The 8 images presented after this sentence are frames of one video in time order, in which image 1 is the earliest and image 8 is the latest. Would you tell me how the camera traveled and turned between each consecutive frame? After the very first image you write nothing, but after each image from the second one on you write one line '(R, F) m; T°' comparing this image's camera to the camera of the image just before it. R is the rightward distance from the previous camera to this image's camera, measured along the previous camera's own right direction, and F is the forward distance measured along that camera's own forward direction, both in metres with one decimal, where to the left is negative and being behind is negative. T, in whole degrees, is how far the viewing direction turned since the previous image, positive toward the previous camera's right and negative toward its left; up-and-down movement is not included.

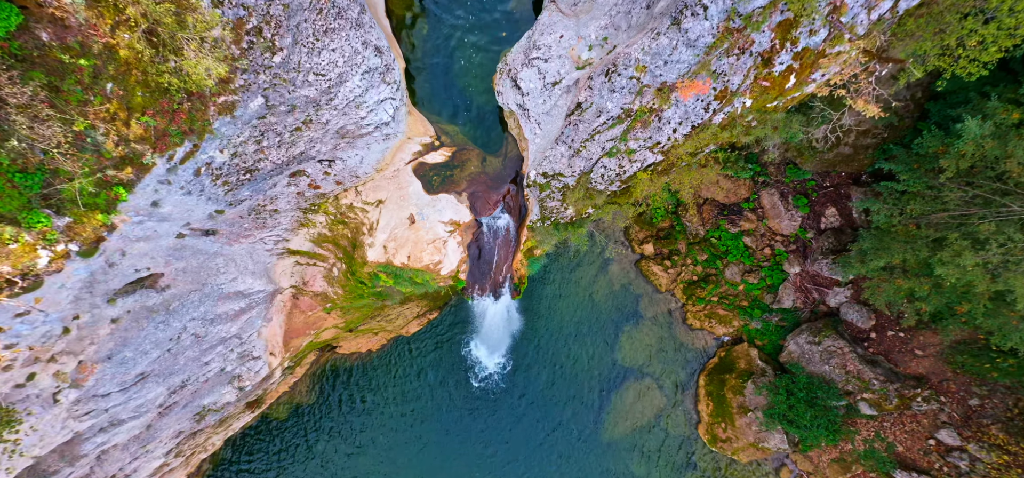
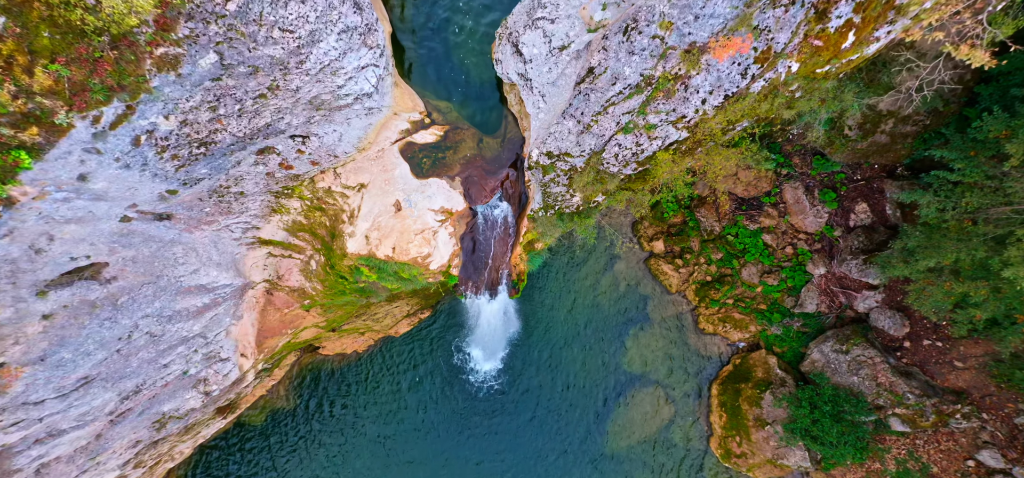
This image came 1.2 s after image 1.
(0.0, +0.9) m; 0°
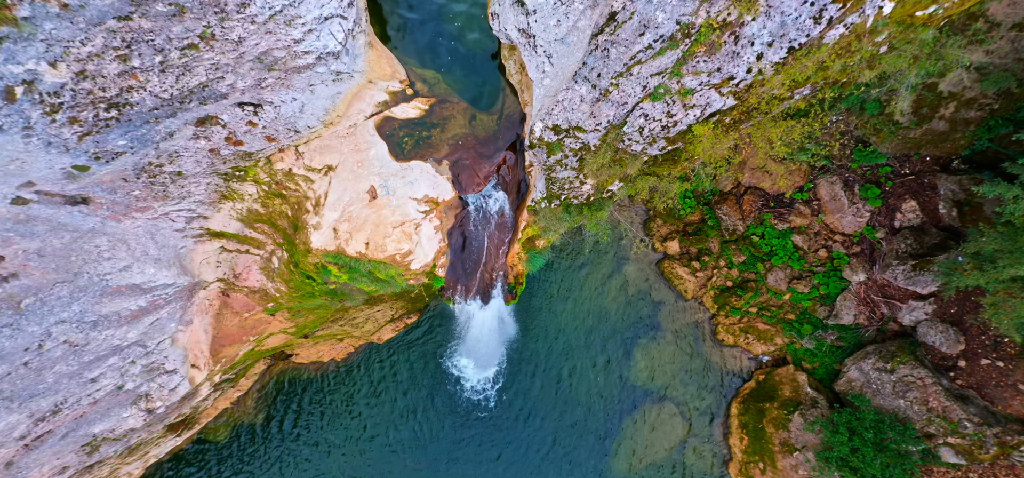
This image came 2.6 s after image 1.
(0.0, +1.2) m; 0°
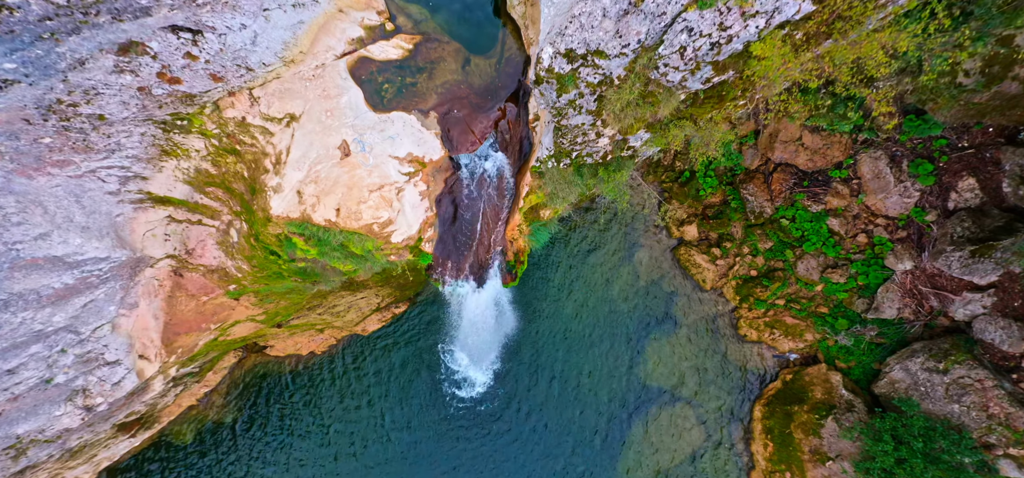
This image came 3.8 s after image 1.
(0.0, +1.1) m; 0°
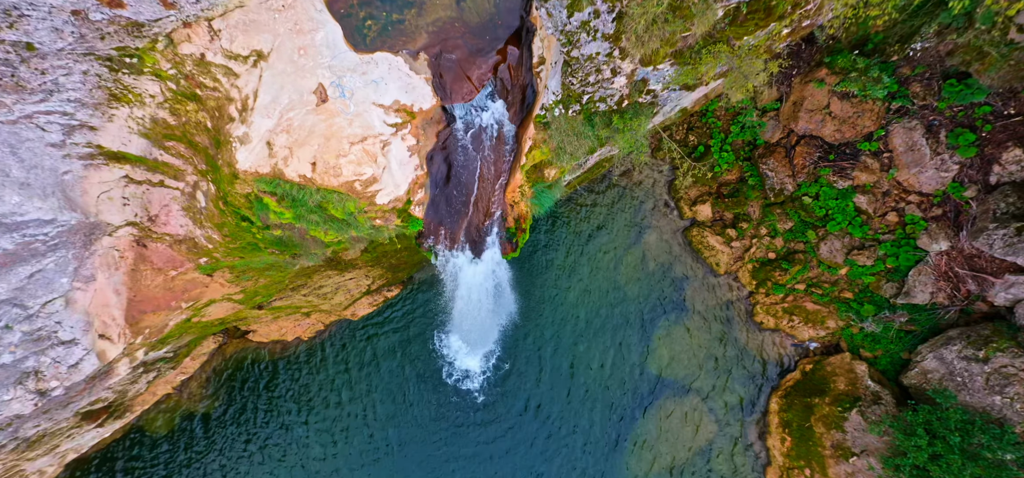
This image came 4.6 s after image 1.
(0.0, +0.6) m; 0°
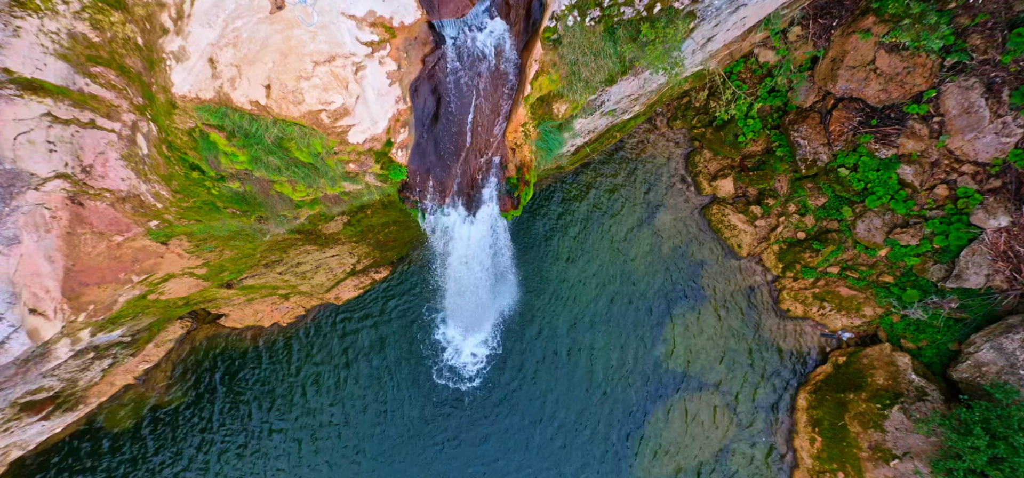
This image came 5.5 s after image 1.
(0.0, +0.9) m; 0°
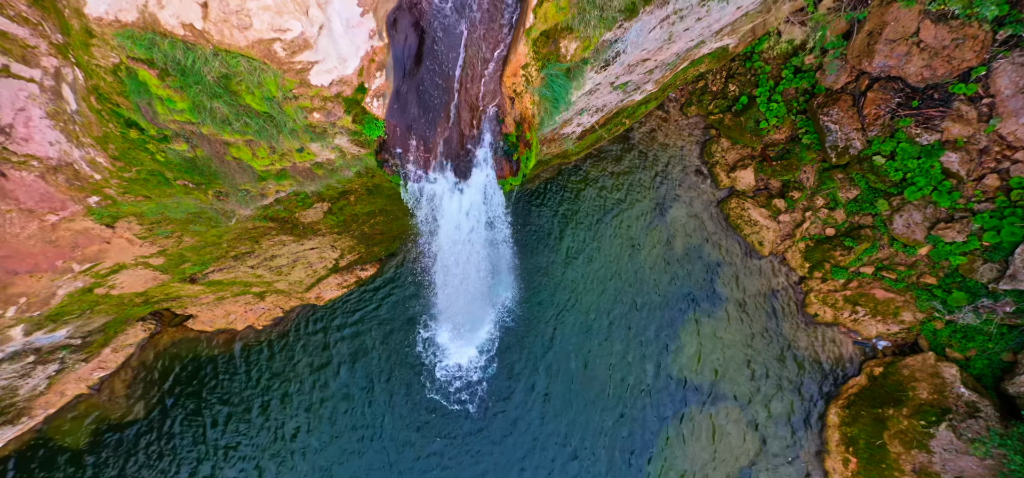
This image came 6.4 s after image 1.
(0.0, +0.8) m; 0°
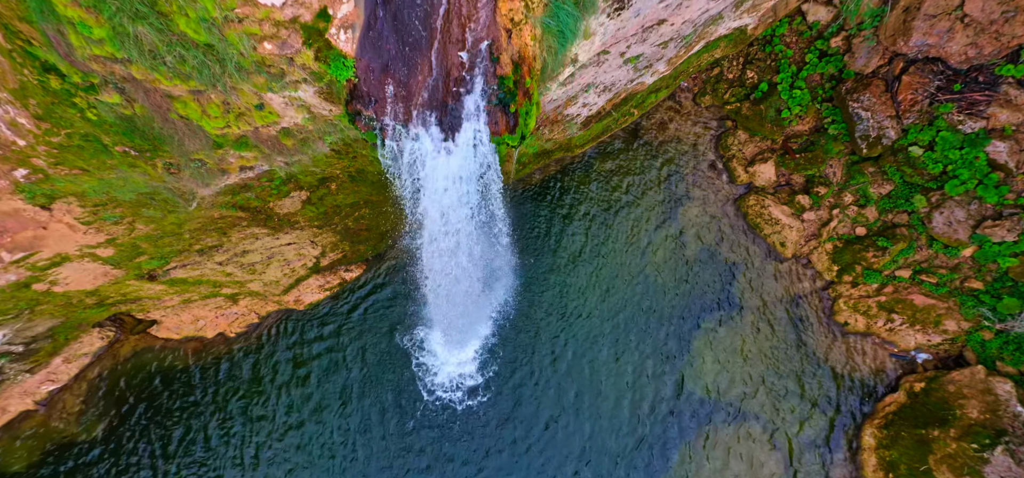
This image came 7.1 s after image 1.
(0.0, +0.7) m; 0°
